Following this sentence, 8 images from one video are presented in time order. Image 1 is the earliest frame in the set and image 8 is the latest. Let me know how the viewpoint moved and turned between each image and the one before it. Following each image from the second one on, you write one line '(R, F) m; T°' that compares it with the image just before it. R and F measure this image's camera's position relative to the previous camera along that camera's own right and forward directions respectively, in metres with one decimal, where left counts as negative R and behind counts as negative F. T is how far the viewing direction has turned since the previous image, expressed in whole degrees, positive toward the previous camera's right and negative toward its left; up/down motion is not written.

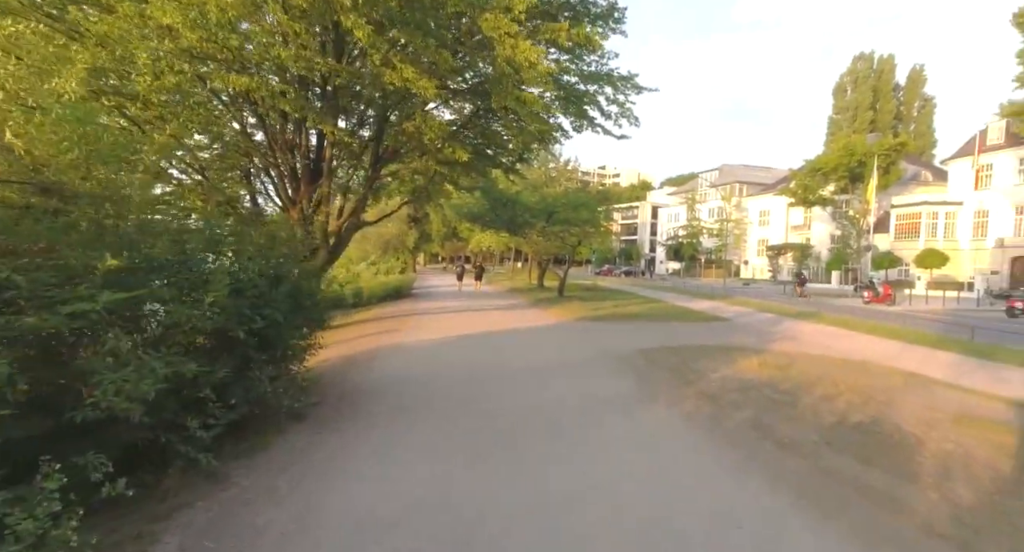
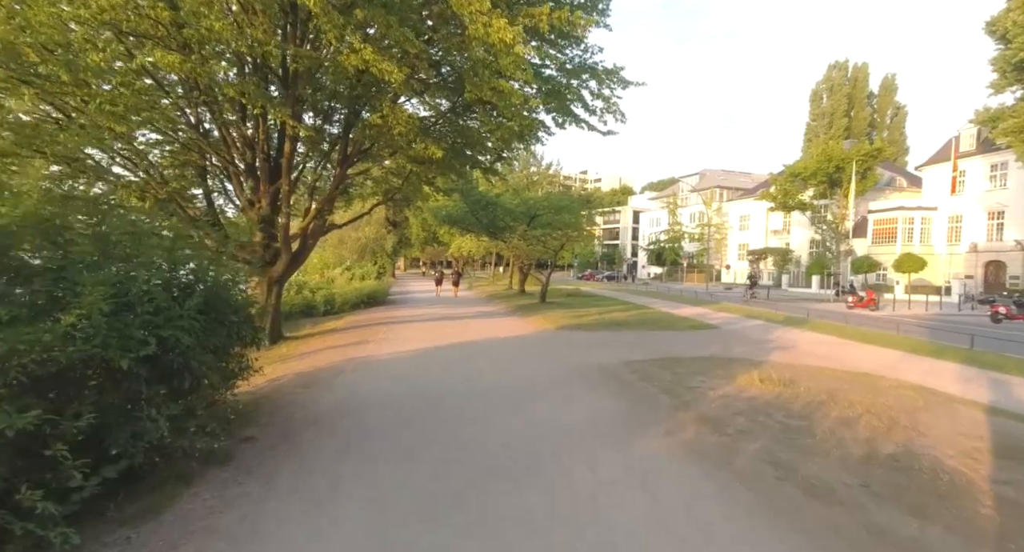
(+0.1, +1.0) m; +2°
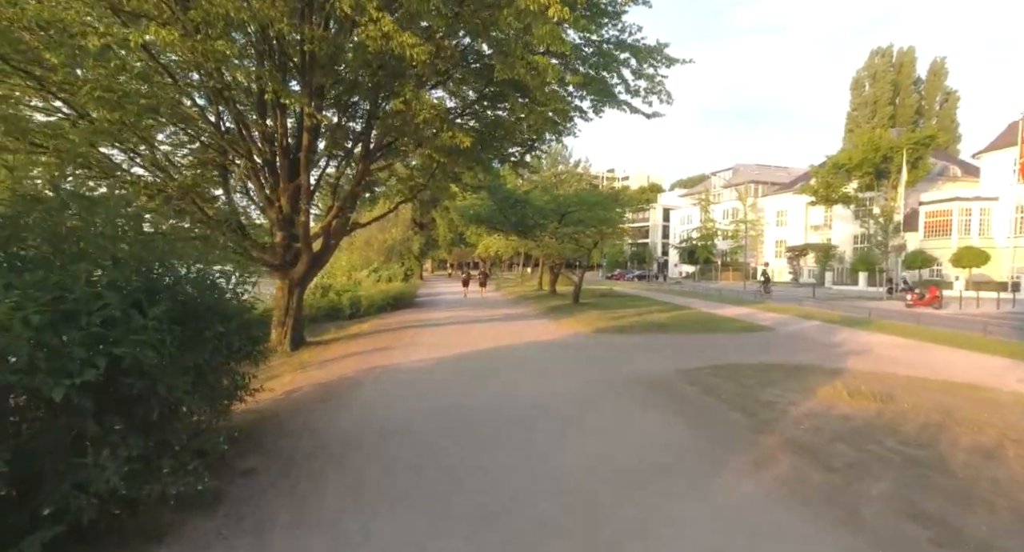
(-0.2, +1.0) m; -3°
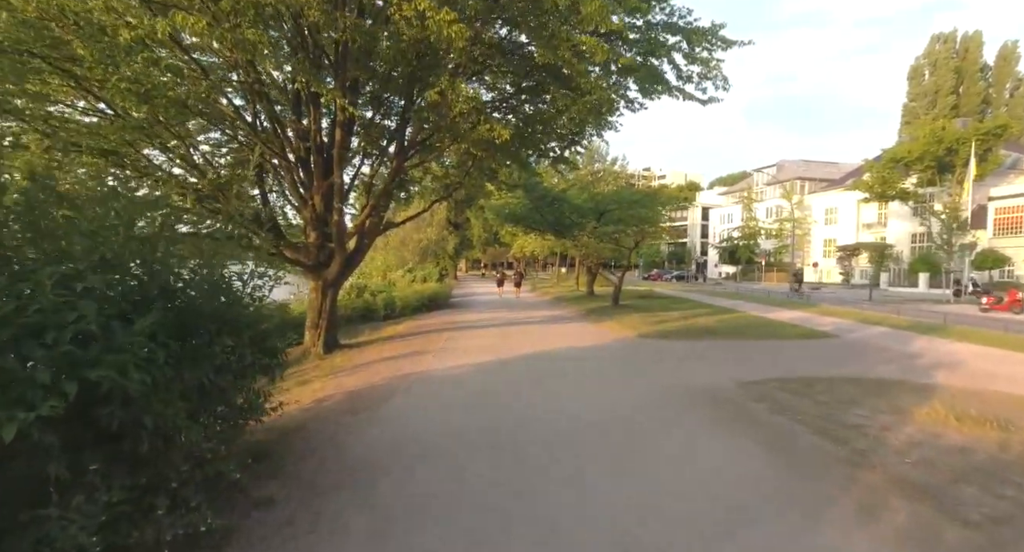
(-0.2, +0.7) m; -4°
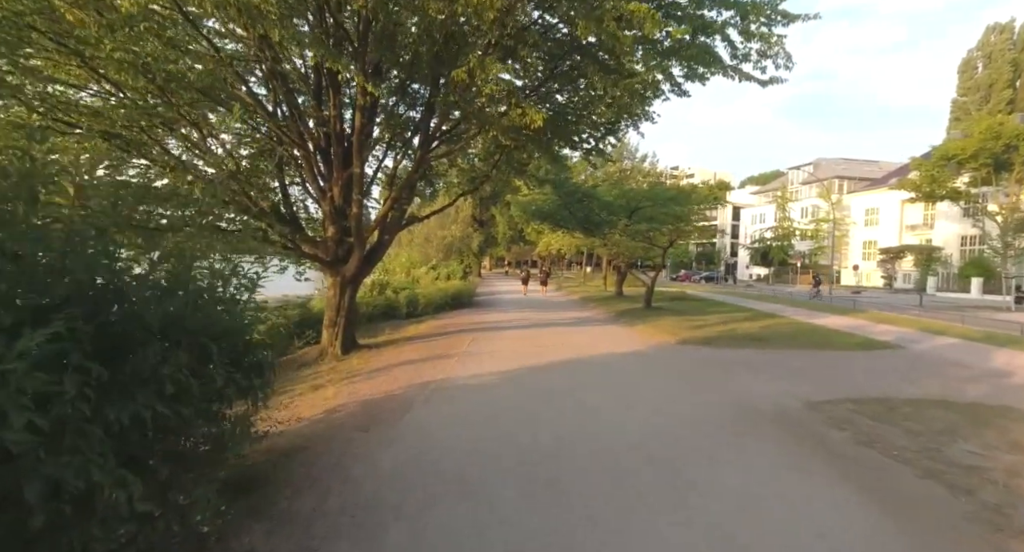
(-0.2, +0.9) m; -3°
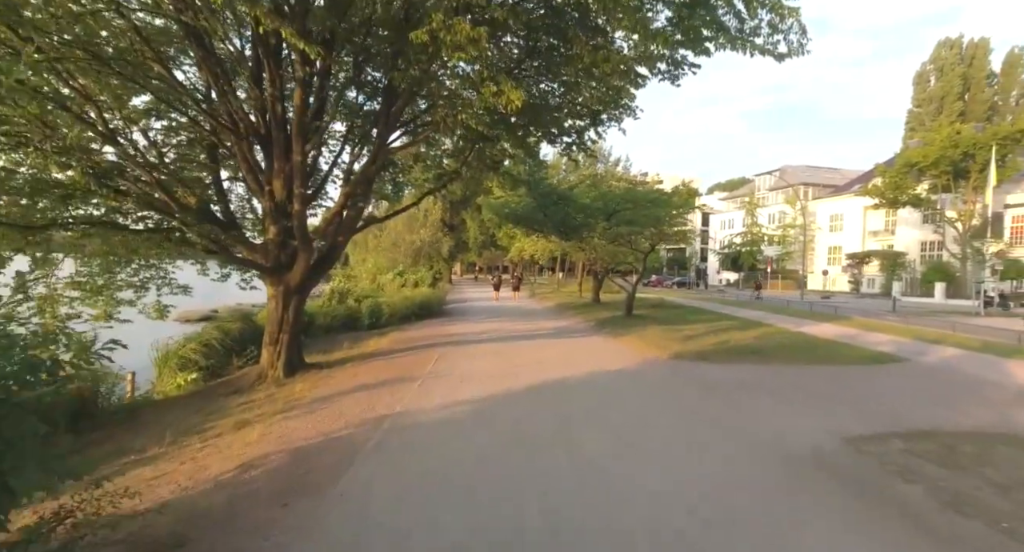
(0.0, +1.6) m; +3°
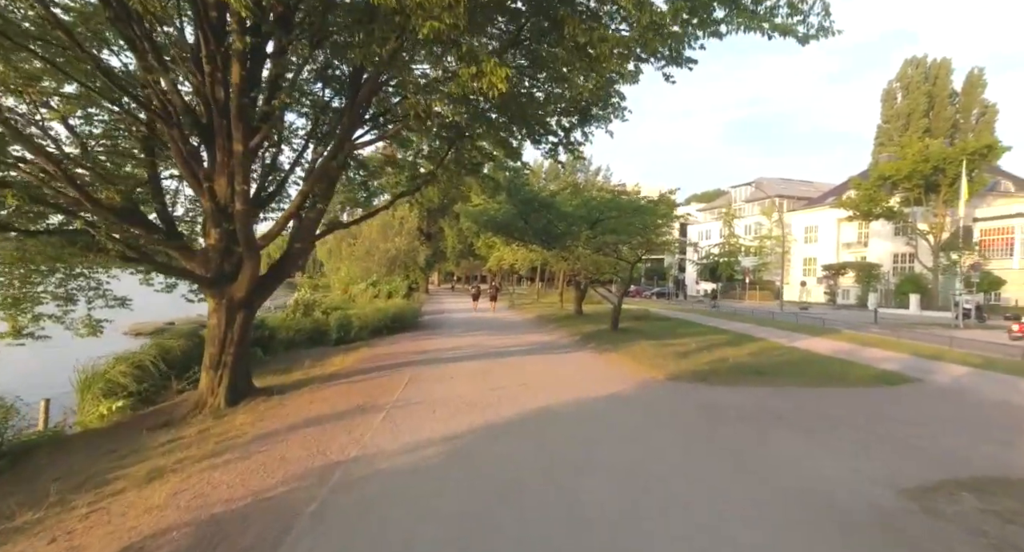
(0.0, +1.2) m; +3°
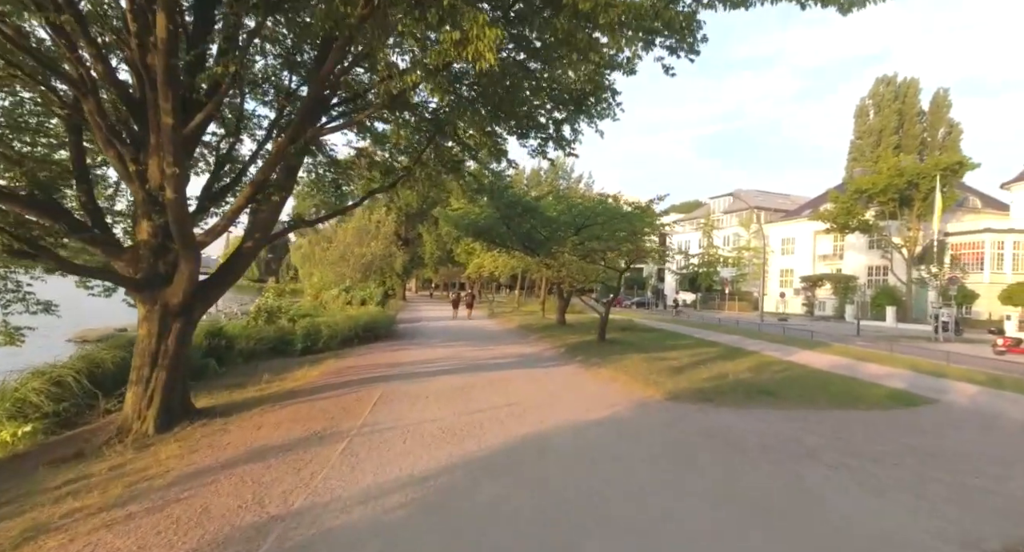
(-0.1, +1.2) m; +3°
